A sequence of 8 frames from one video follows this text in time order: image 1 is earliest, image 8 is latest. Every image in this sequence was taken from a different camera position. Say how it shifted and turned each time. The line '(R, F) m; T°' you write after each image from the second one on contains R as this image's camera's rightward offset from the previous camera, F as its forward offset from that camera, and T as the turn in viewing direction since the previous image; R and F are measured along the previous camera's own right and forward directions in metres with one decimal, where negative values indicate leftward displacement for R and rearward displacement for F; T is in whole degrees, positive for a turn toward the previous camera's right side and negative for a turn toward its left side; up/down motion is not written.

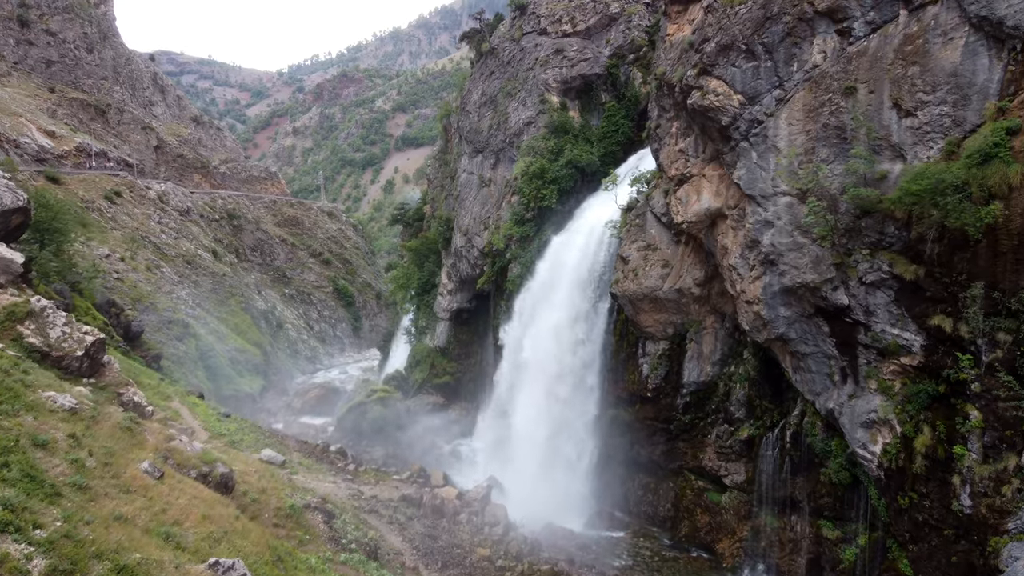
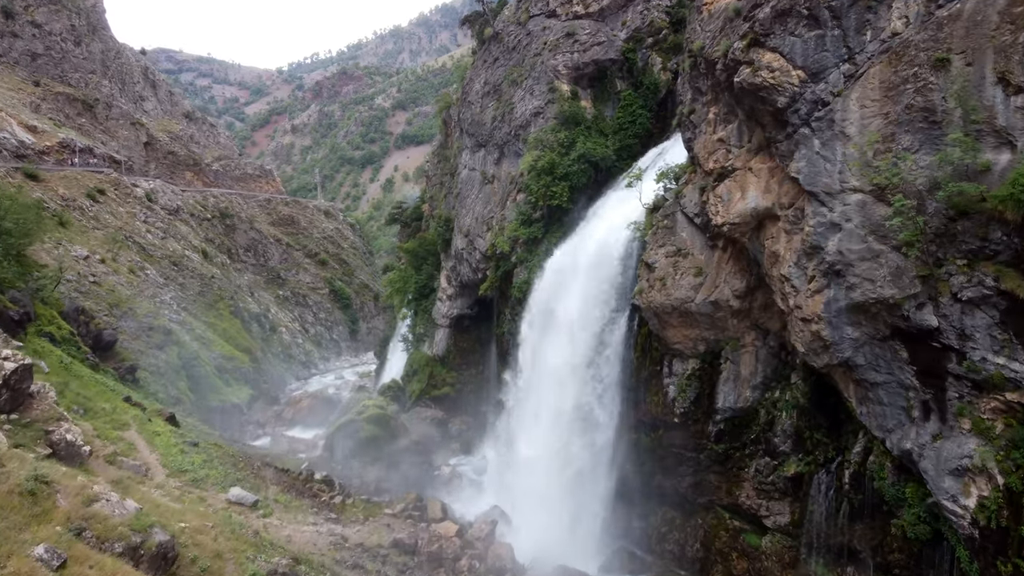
(-0.2, +2.4) m; 0°
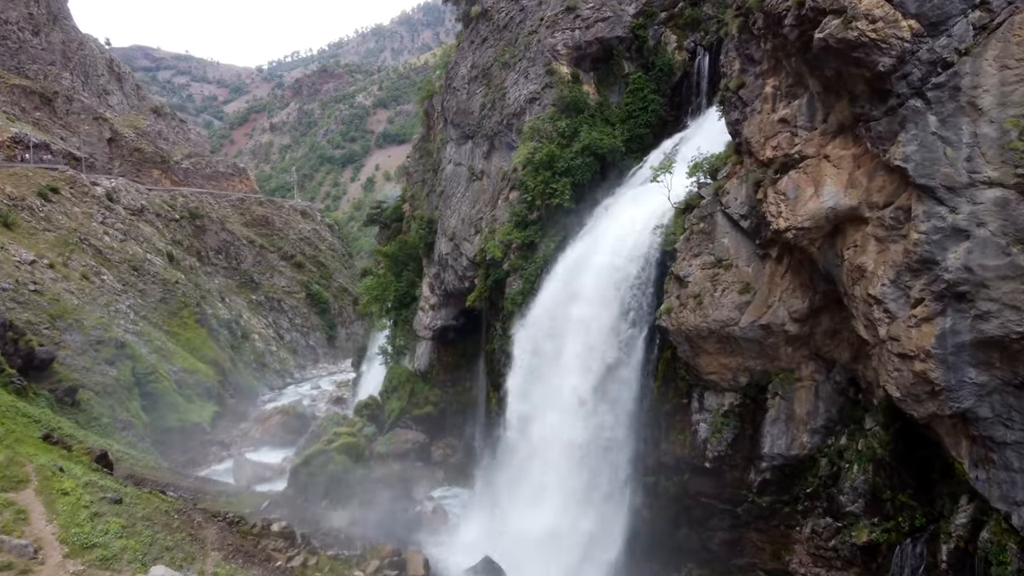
(-0.3, +3.2) m; +1°
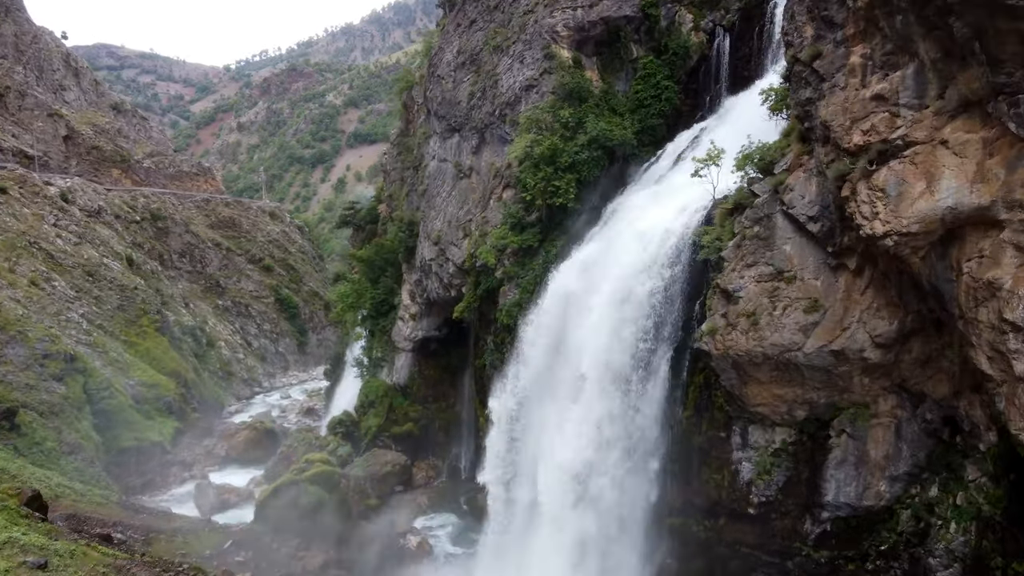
(-0.5, +2.3) m; +2°
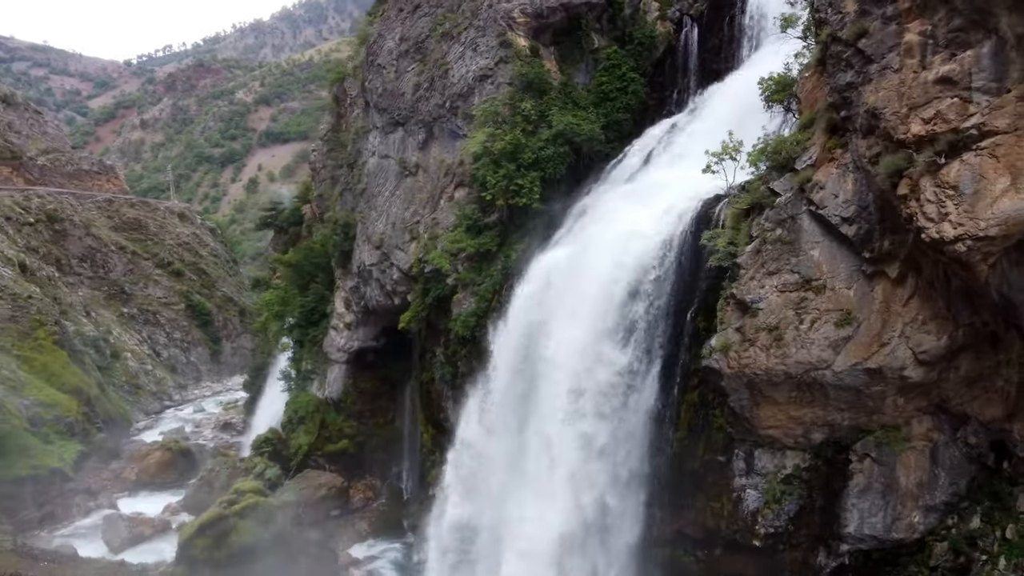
(-0.8, +1.6) m; +6°
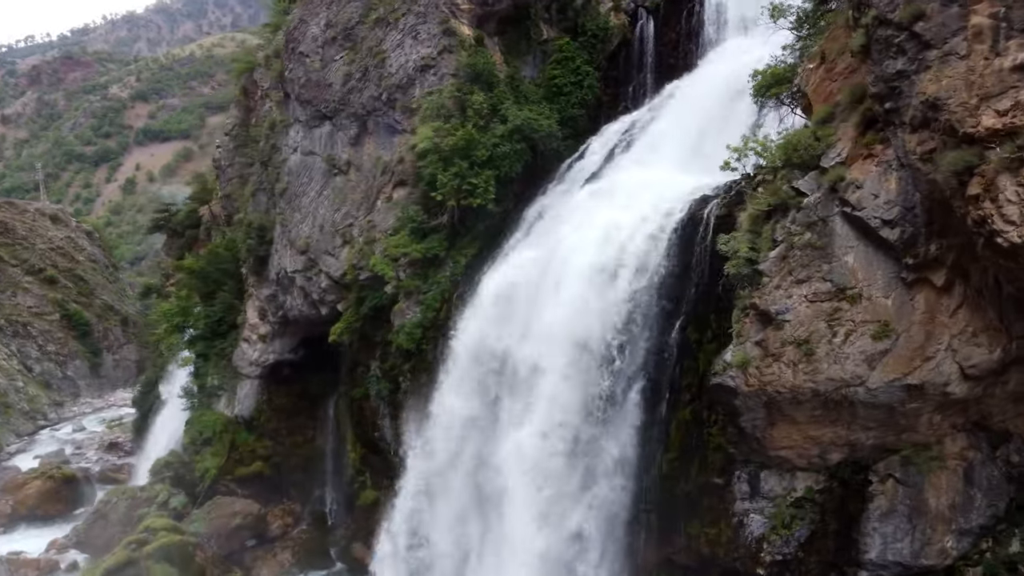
(-1.1, +1.3) m; +8°
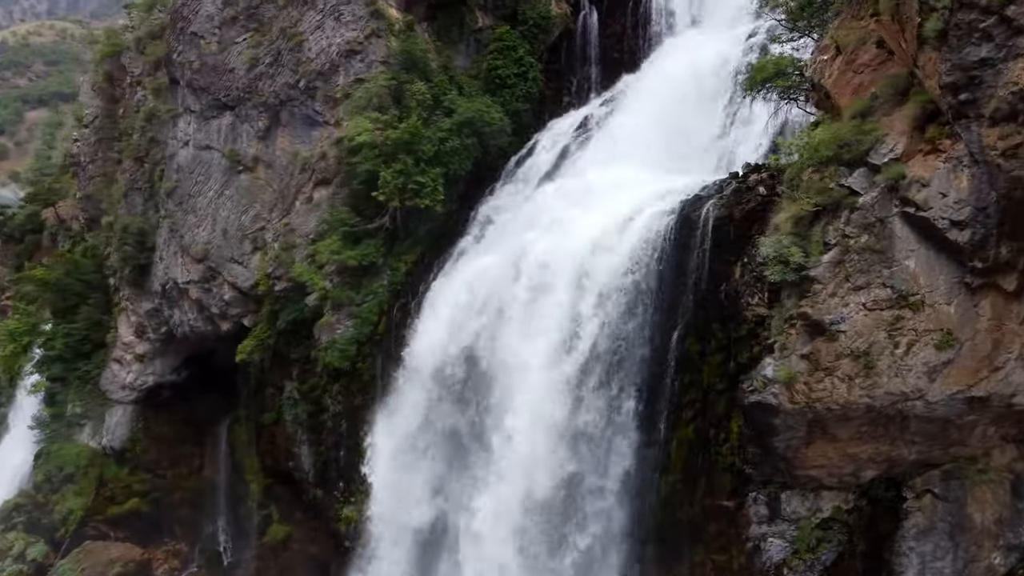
(-1.6, +1.4) m; +11°
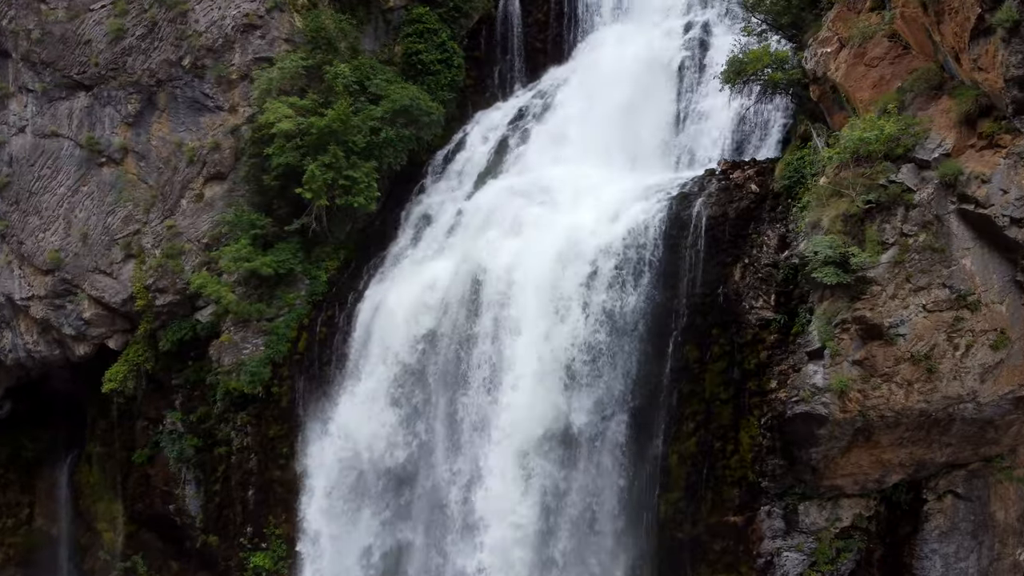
(-2.0, +1.4) m; +14°
